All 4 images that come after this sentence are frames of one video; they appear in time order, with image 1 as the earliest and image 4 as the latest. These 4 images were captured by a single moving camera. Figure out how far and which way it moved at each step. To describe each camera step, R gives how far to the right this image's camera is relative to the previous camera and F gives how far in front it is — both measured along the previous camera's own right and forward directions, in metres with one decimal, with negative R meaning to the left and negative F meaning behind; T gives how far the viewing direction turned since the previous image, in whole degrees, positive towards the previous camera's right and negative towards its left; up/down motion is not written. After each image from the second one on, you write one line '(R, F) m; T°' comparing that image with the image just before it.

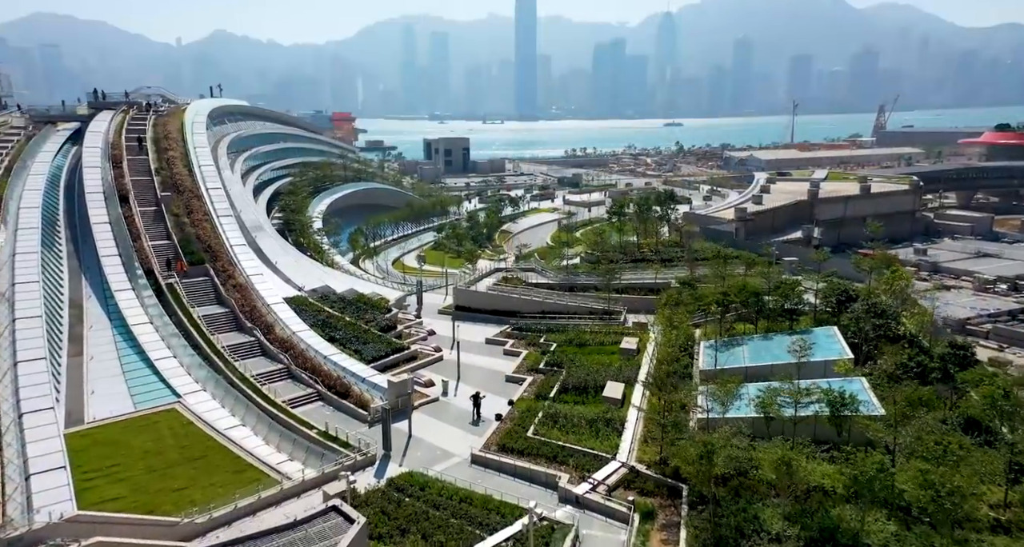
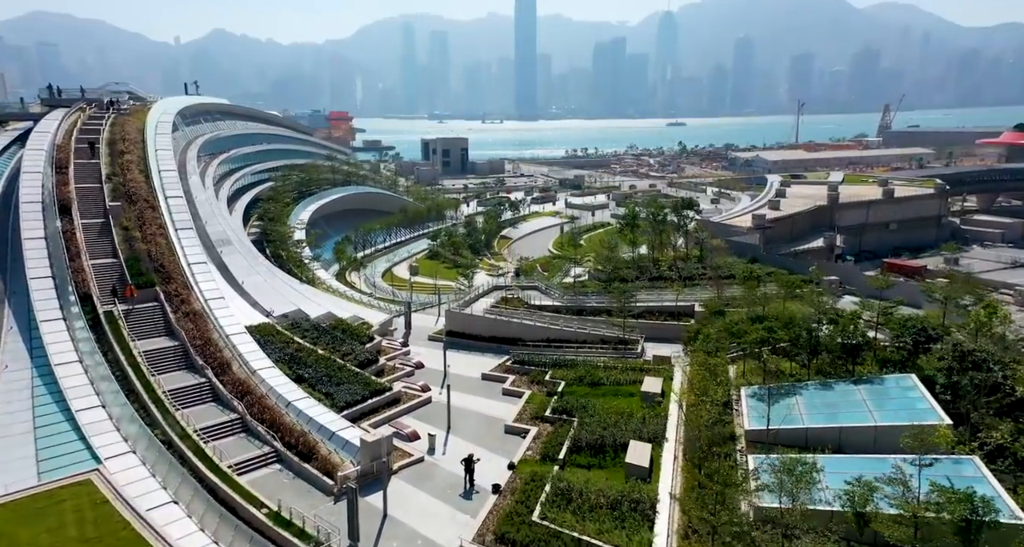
(0.0, +3.7) m; 0°
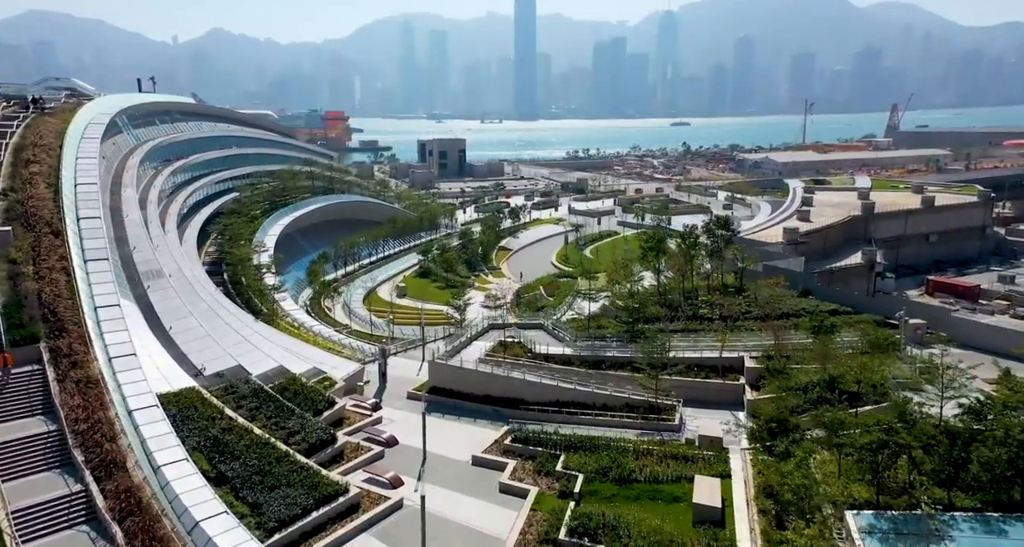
(0.0, +5.5) m; 0°
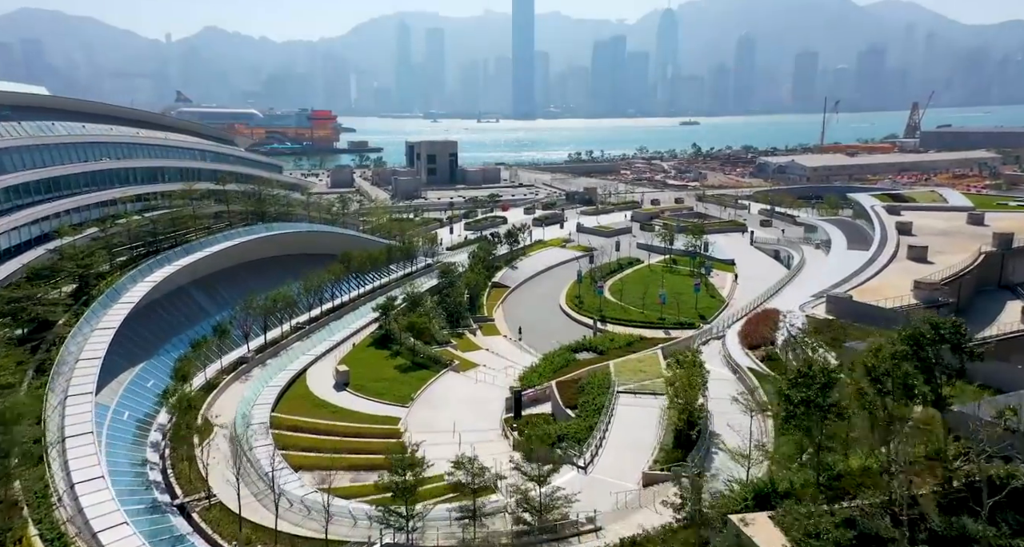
(+0.1, +14.3) m; 0°
